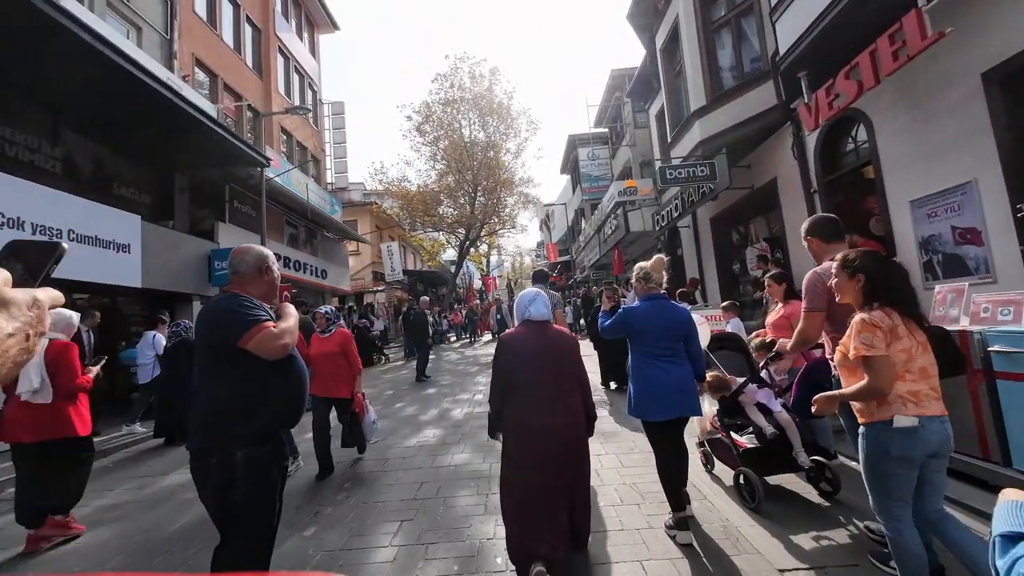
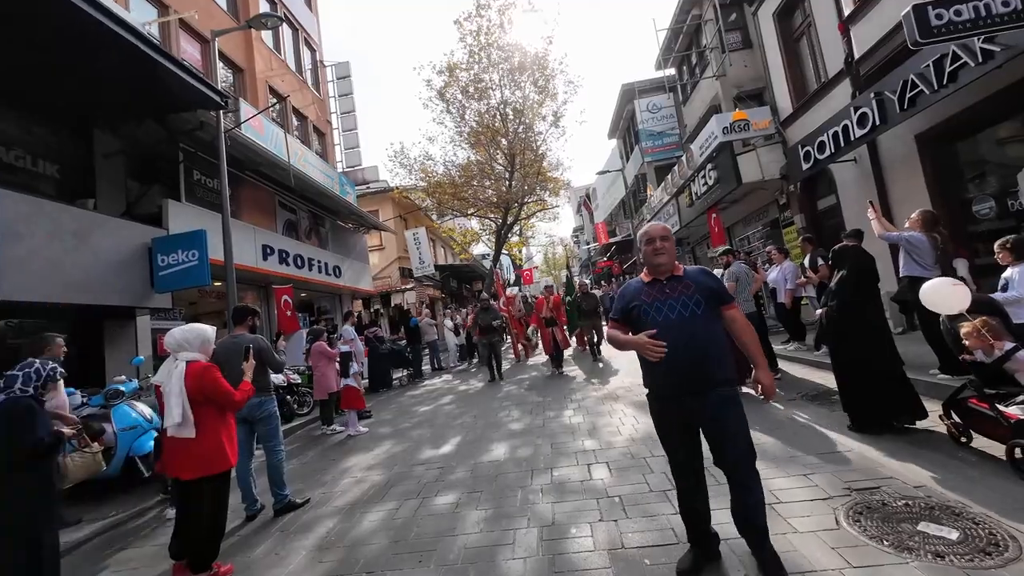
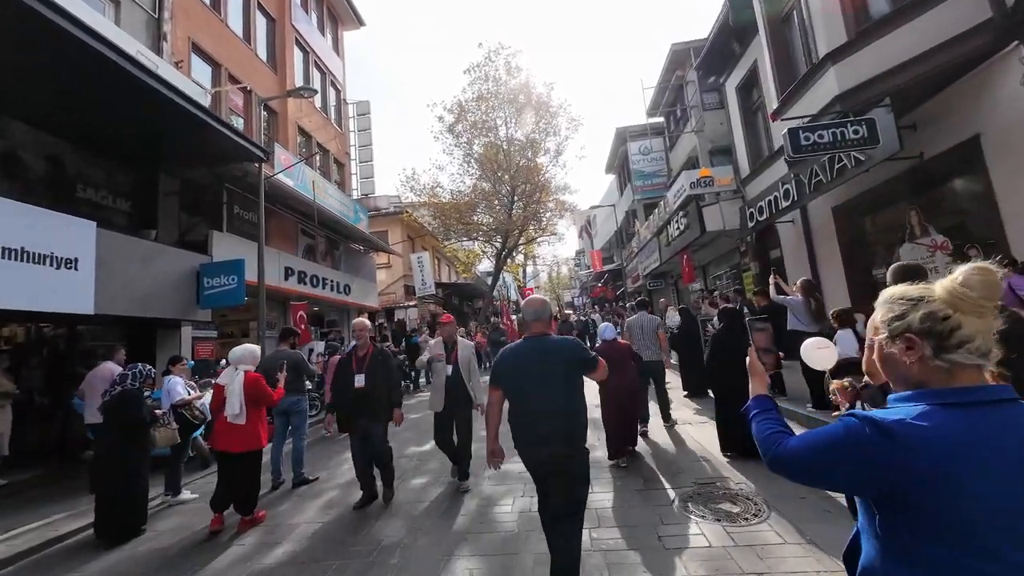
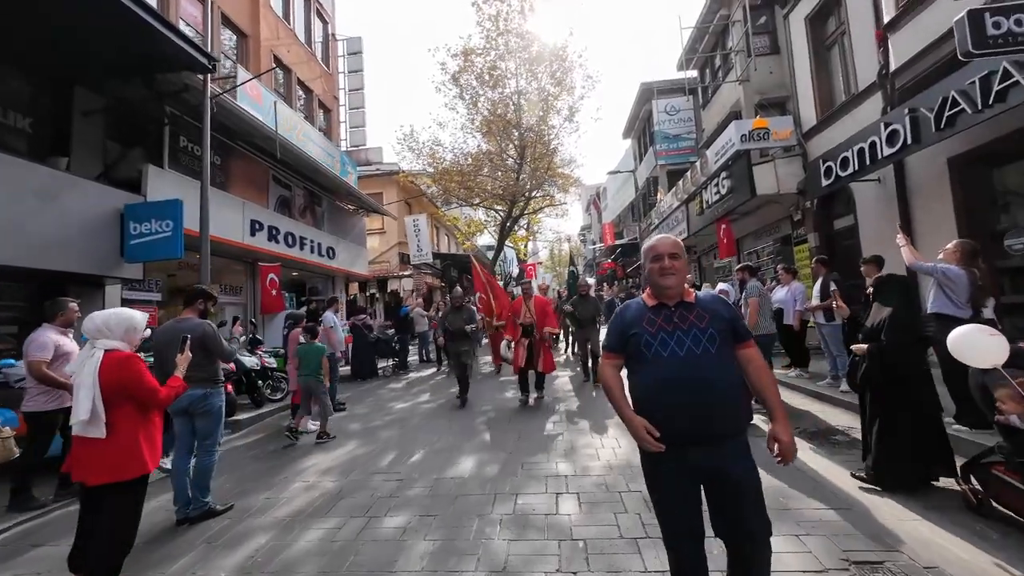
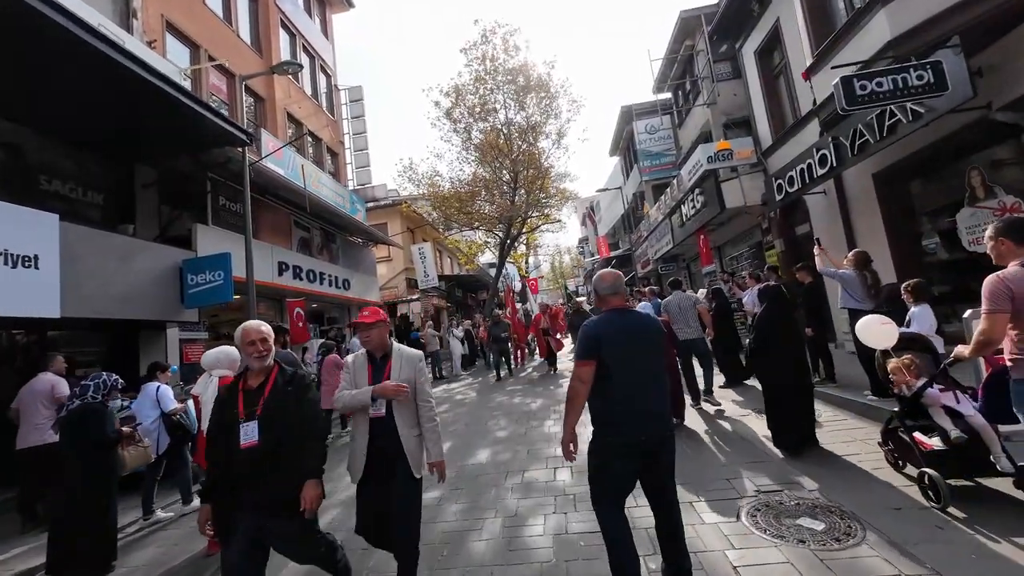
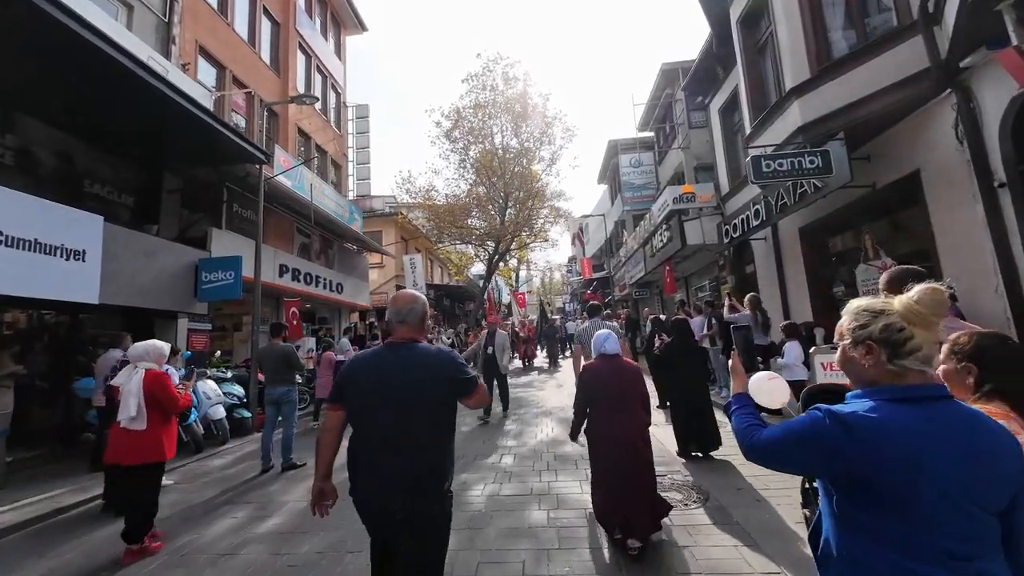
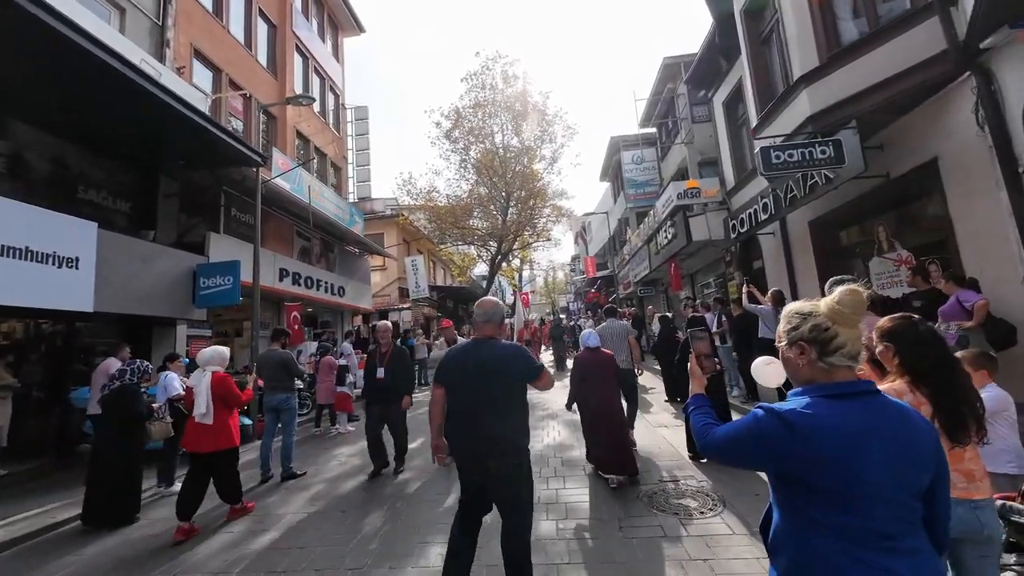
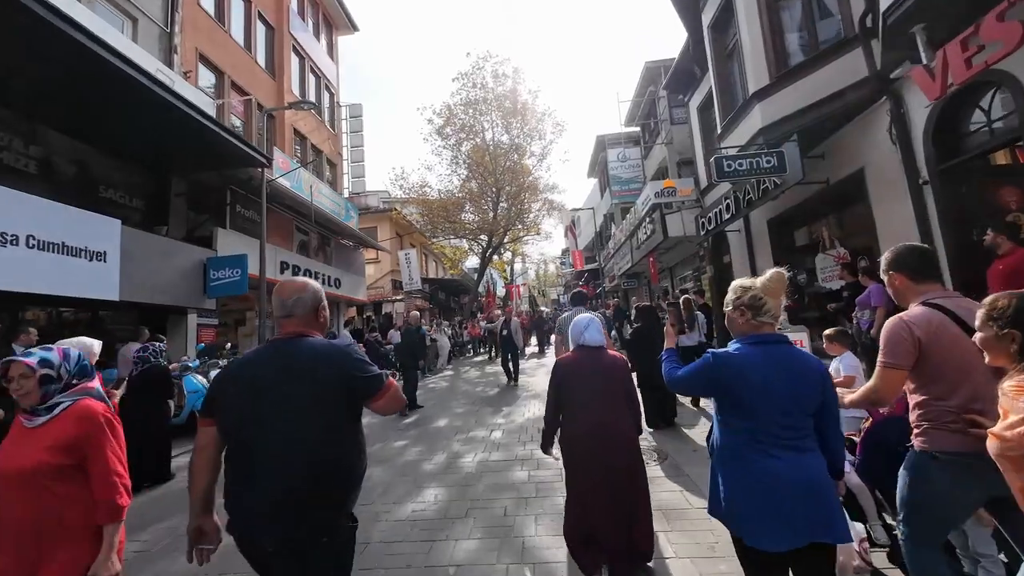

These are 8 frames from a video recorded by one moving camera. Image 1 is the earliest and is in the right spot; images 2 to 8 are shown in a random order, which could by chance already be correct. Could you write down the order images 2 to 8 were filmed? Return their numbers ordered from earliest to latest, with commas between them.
8, 6, 7, 3, 5, 2, 4
